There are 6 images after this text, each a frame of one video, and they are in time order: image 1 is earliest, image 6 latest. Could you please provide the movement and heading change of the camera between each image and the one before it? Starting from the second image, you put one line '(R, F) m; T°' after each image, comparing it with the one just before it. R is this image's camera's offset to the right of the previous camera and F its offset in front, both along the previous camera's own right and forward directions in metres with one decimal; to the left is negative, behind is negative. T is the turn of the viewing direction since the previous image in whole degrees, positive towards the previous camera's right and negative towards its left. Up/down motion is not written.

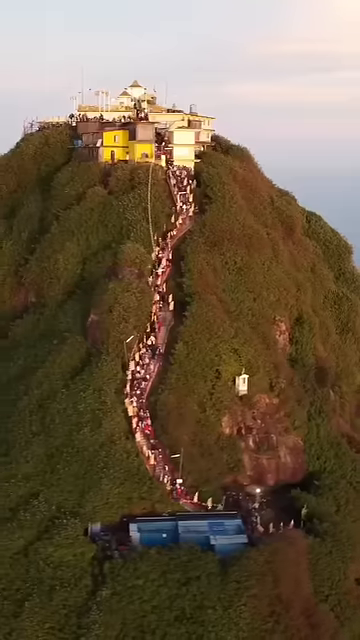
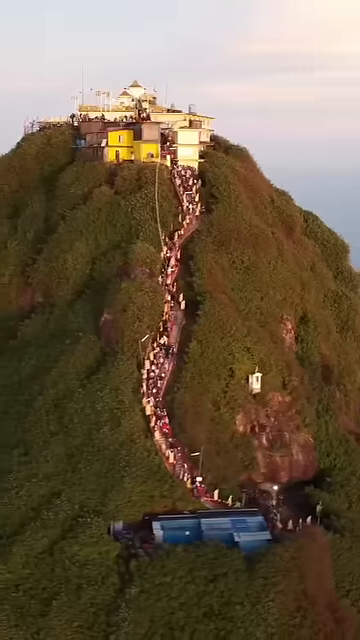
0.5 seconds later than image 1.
(-1.4, -0.1) m; +2°
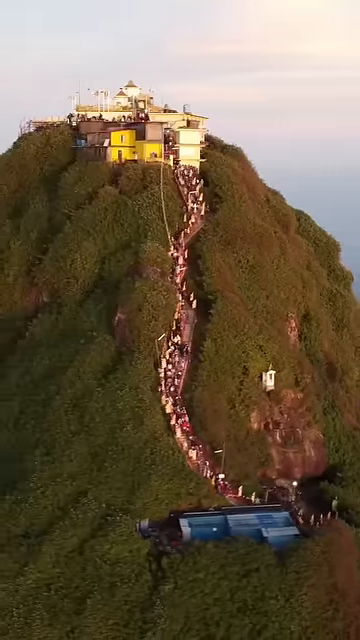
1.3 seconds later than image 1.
(-2.0, -0.2) m; +2°
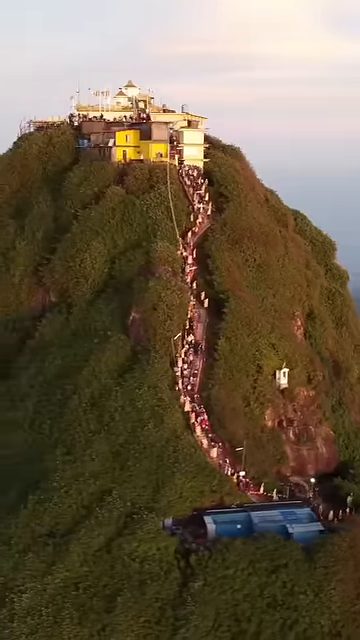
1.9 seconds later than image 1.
(-1.6, -0.1) m; +2°
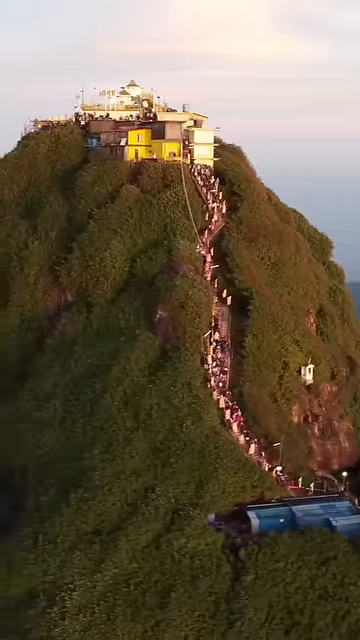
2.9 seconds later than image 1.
(-2.7, -0.2) m; +3°
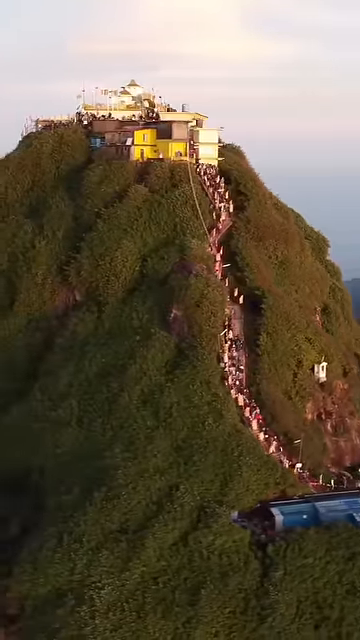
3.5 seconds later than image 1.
(-1.6, -0.1) m; +2°
